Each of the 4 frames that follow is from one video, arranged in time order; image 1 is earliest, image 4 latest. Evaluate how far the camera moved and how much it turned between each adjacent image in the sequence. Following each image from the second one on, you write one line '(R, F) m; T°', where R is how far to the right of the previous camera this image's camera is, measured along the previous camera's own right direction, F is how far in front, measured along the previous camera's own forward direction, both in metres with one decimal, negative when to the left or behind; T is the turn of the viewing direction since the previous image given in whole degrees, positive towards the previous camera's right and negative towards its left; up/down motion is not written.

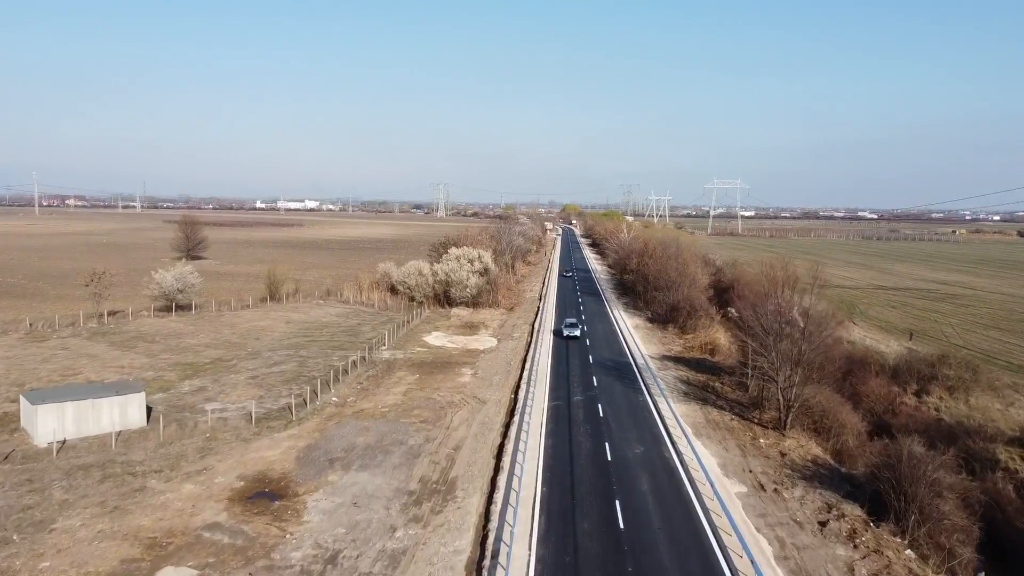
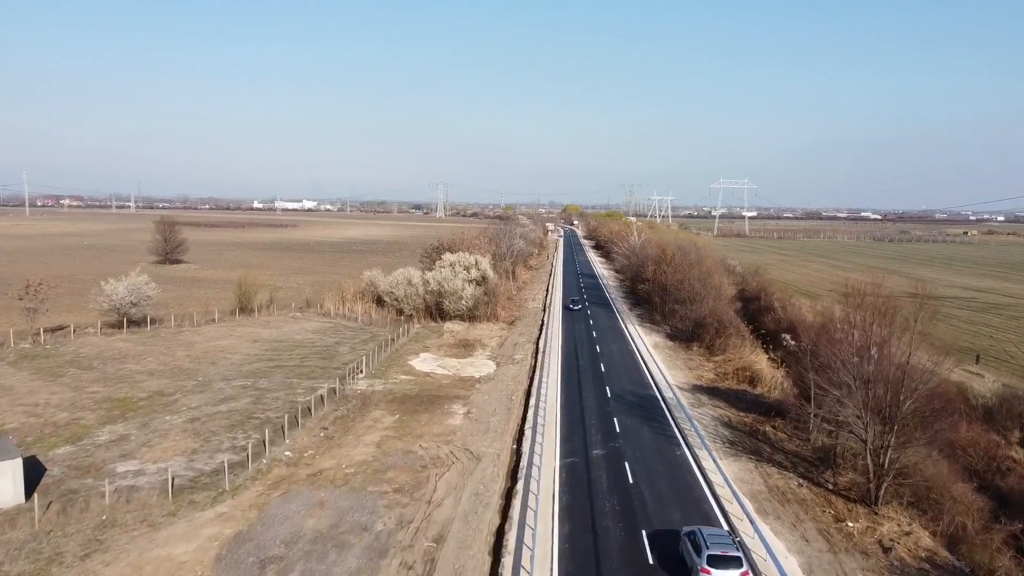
(-0.1, +5.9) m; 0°
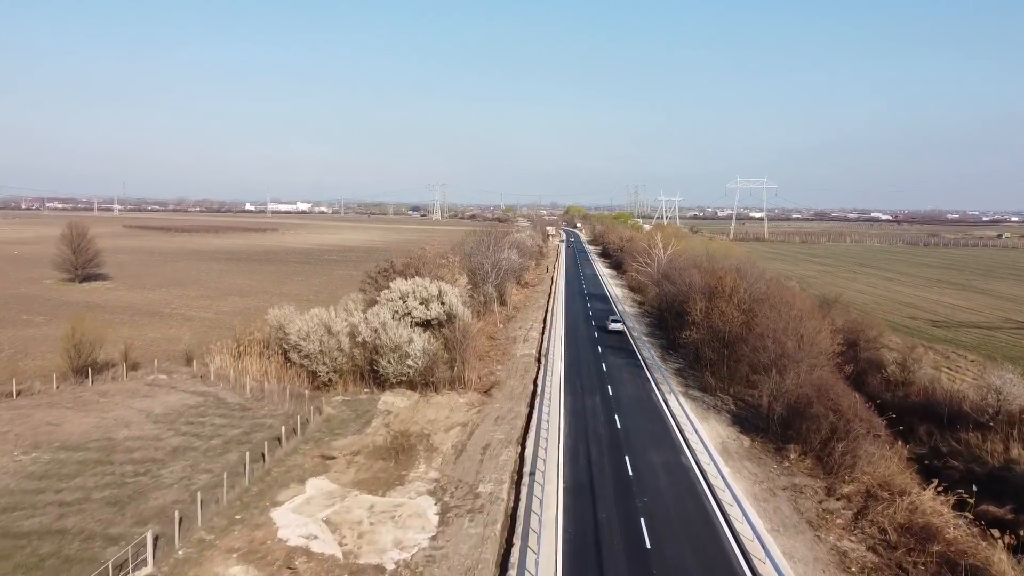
(+1.0, +16.3) m; 0°
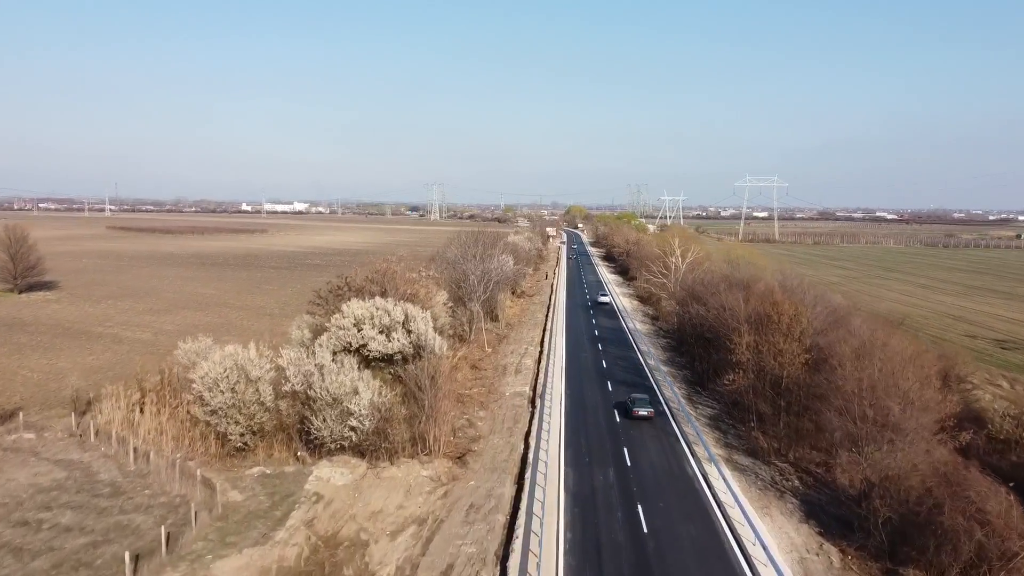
(+0.5, +7.9) m; 0°
